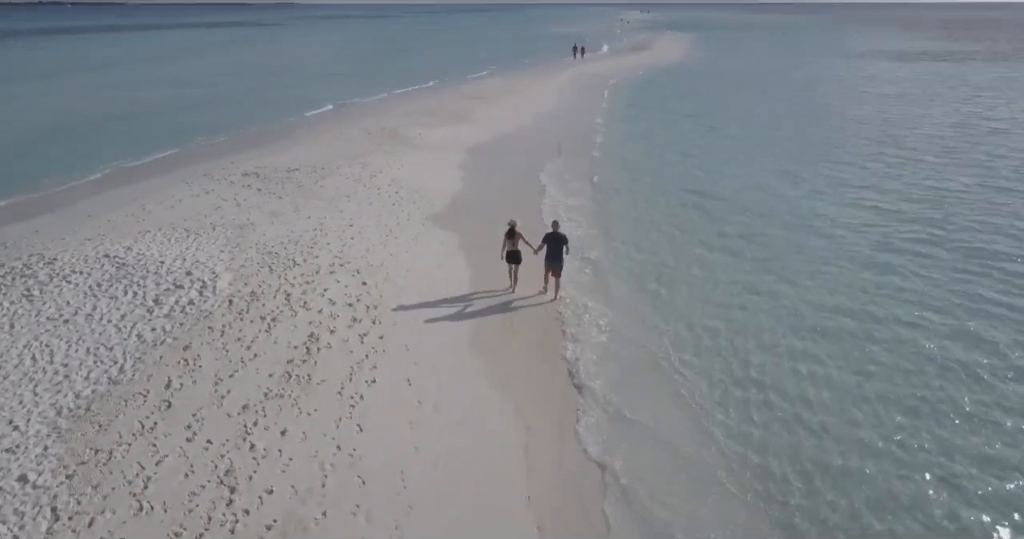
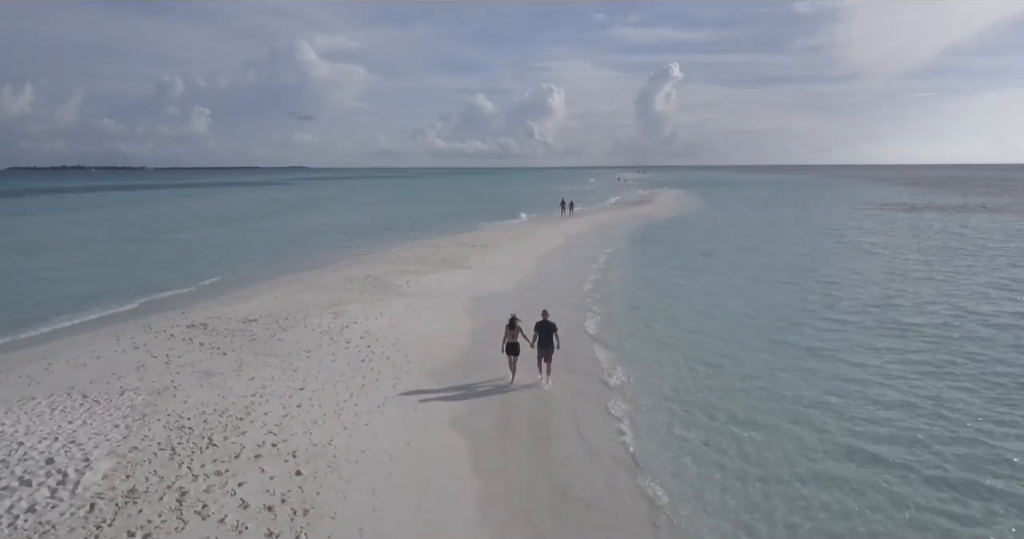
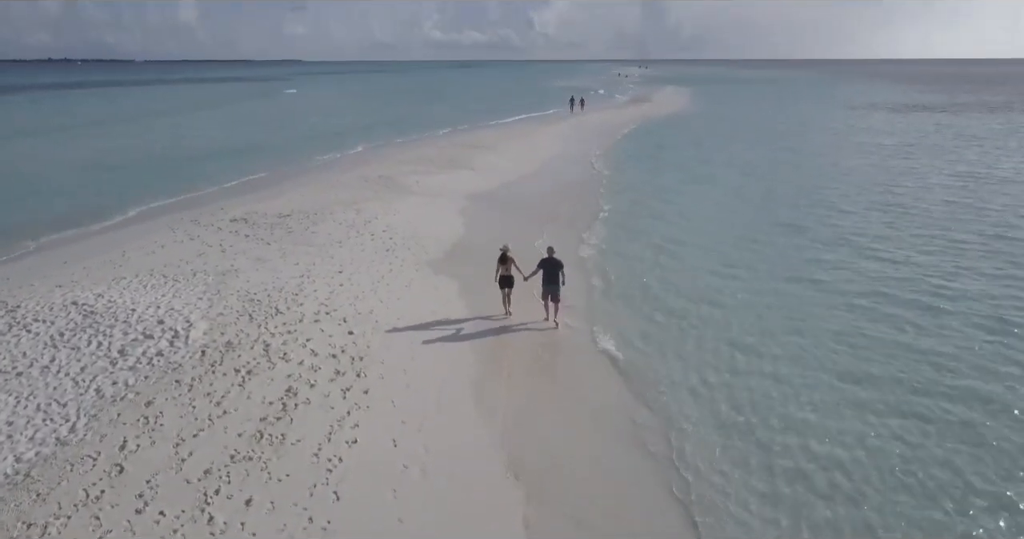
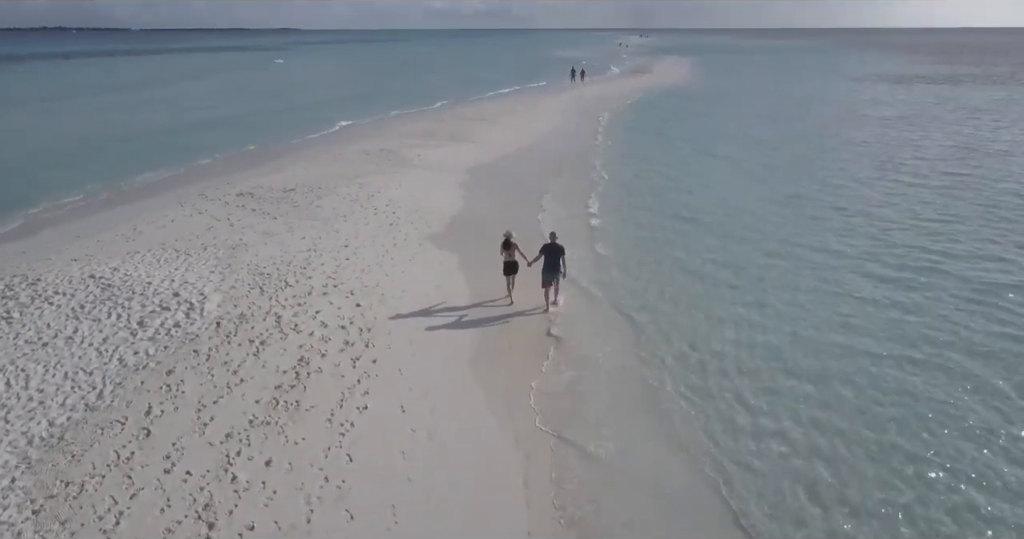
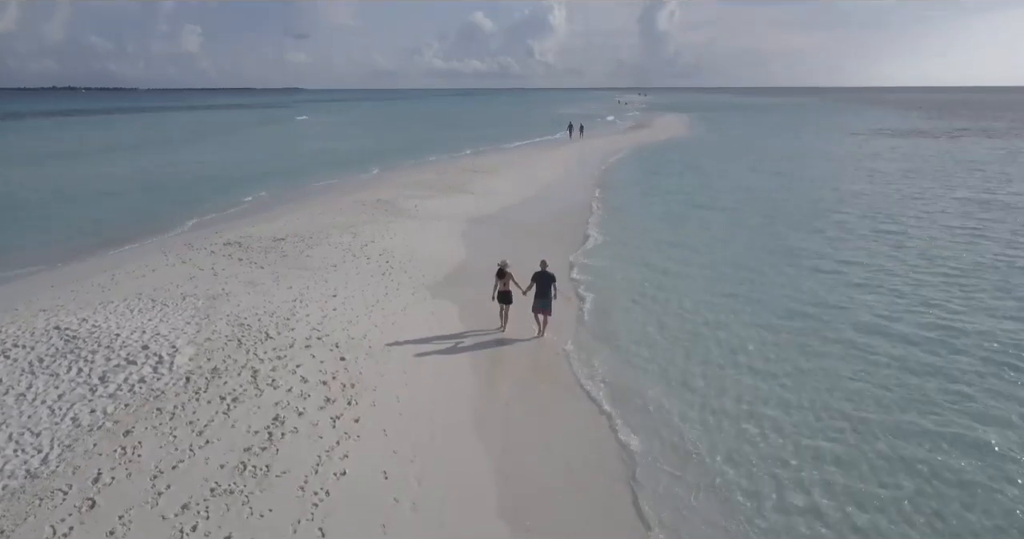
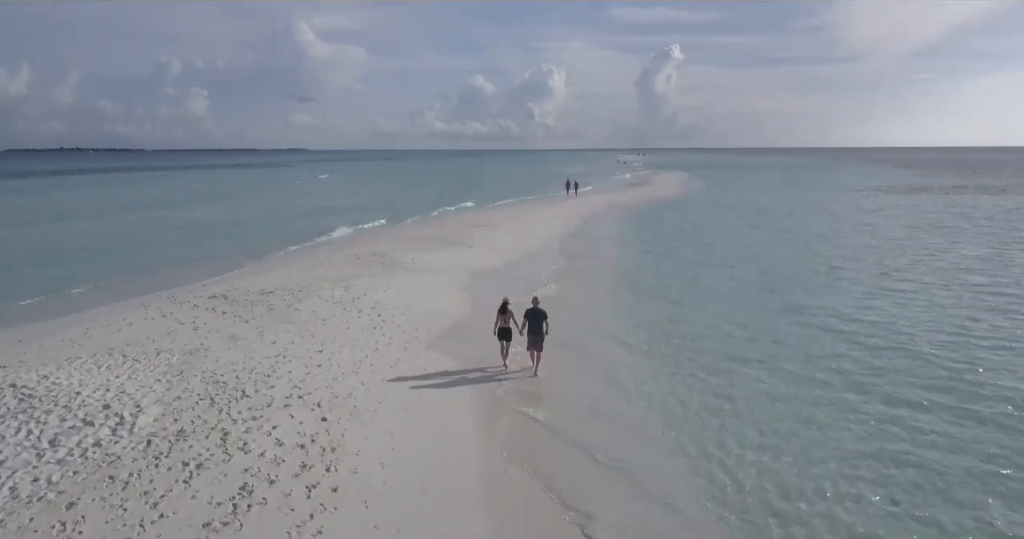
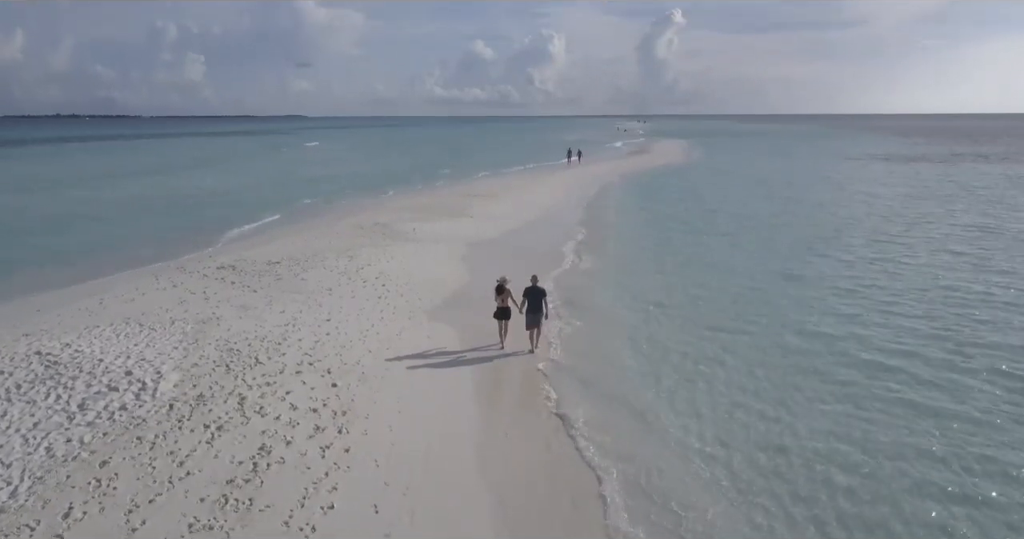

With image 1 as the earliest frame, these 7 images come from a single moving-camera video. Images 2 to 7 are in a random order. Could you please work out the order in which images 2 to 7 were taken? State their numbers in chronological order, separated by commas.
4, 3, 5, 7, 6, 2
